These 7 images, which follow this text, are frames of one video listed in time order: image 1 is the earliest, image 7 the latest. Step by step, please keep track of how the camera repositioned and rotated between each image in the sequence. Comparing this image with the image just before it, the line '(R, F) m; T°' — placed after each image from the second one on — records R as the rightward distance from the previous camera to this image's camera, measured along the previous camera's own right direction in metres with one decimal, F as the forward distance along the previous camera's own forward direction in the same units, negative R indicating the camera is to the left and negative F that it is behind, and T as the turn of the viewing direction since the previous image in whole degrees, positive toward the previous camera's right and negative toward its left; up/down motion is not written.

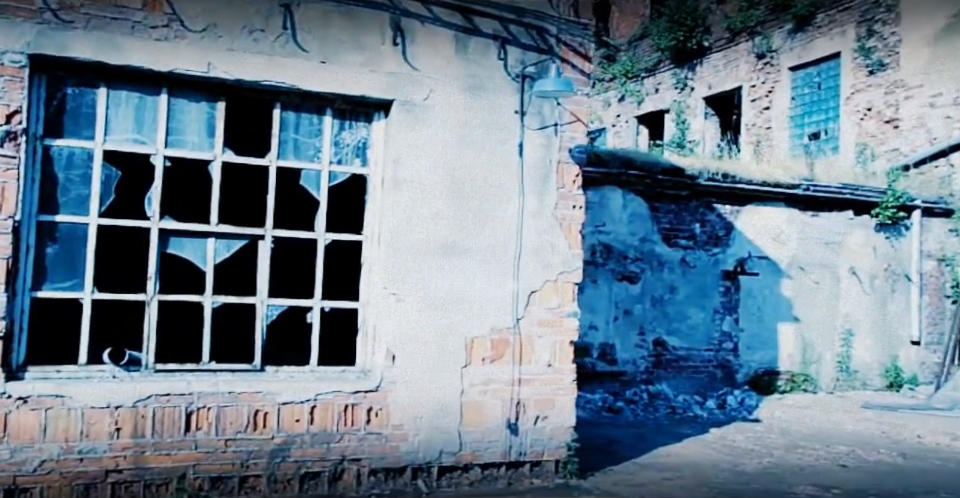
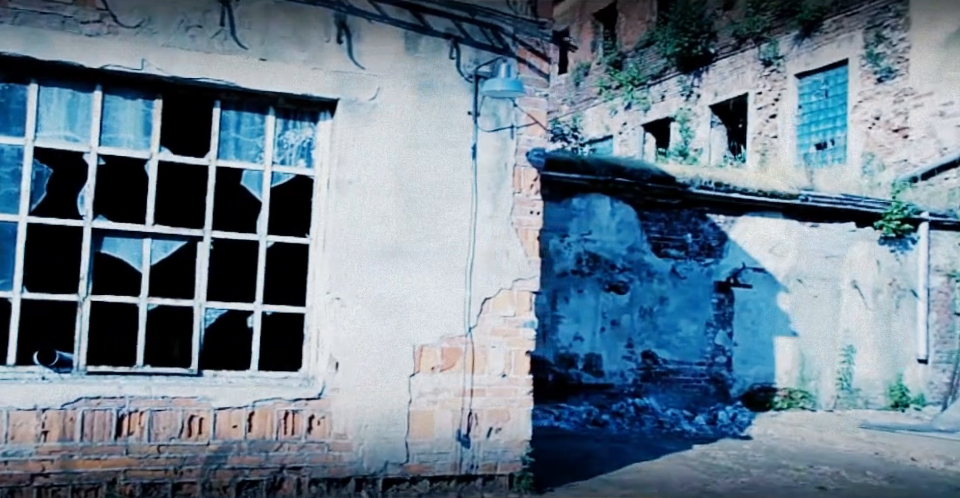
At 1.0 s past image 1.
(+0.4, +0.2) m; -2°
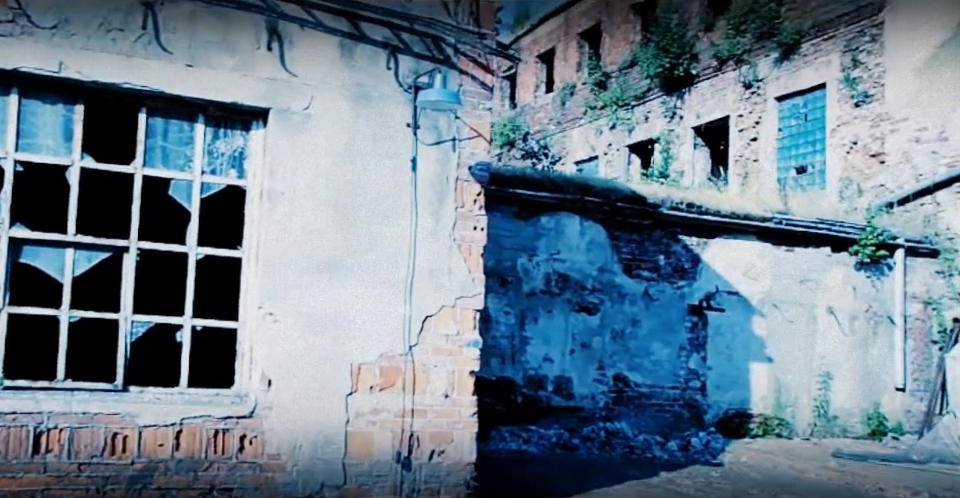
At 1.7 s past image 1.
(+0.3, +0.2) m; 0°
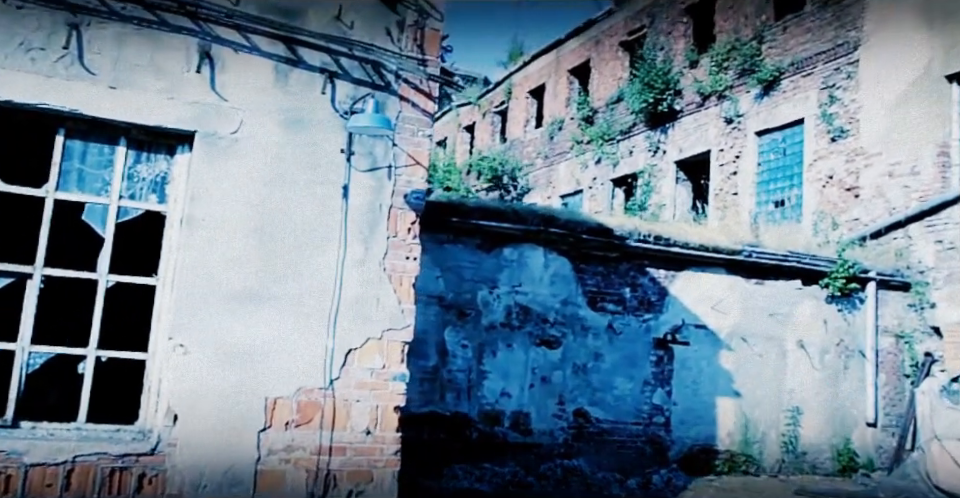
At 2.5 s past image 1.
(+0.4, +0.2) m; 0°
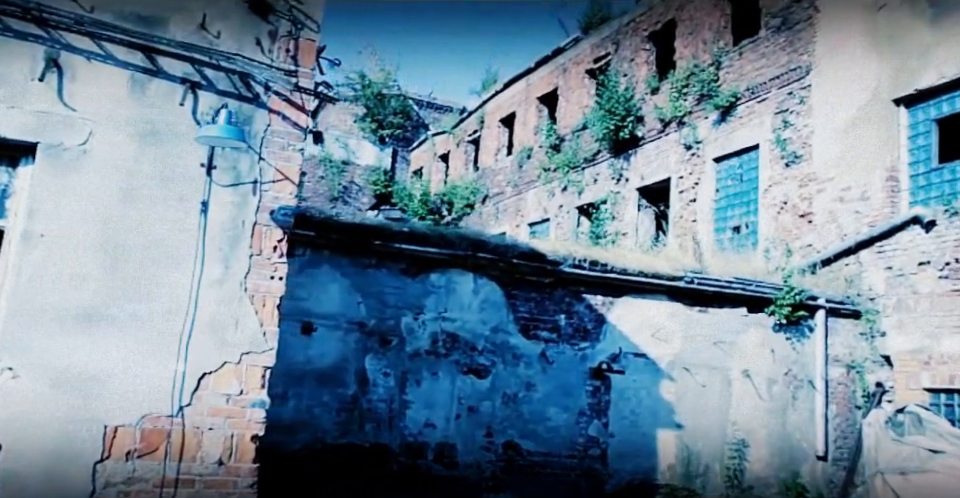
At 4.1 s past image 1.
(+0.7, +0.3) m; 0°
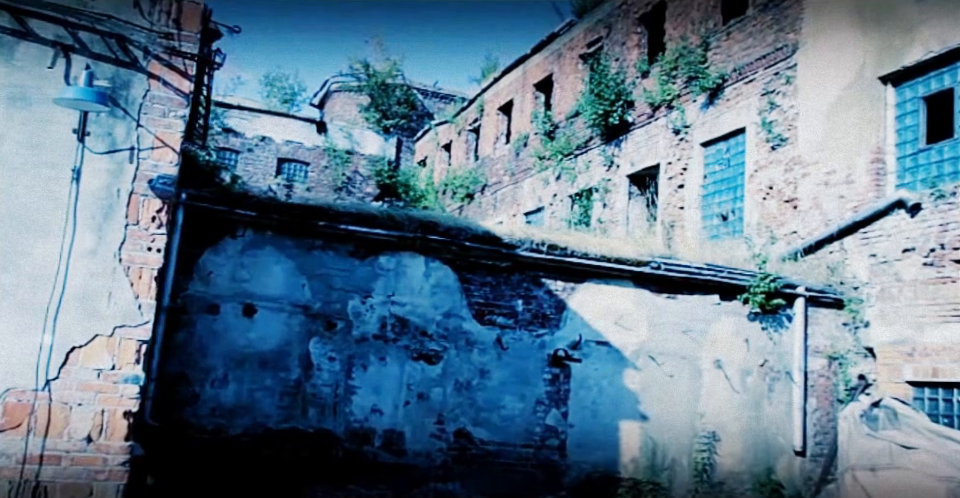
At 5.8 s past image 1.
(+0.7, +0.3) m; -2°
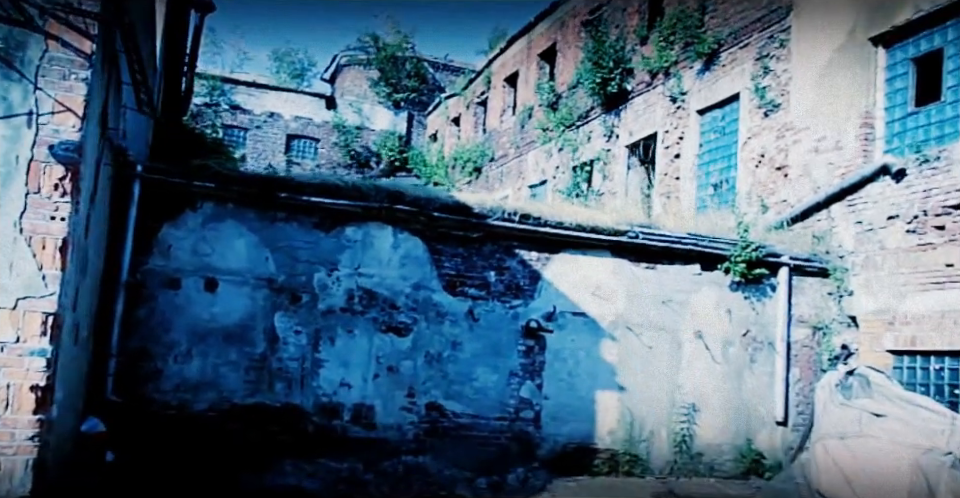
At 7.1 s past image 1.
(+0.6, +0.2) m; -2°
